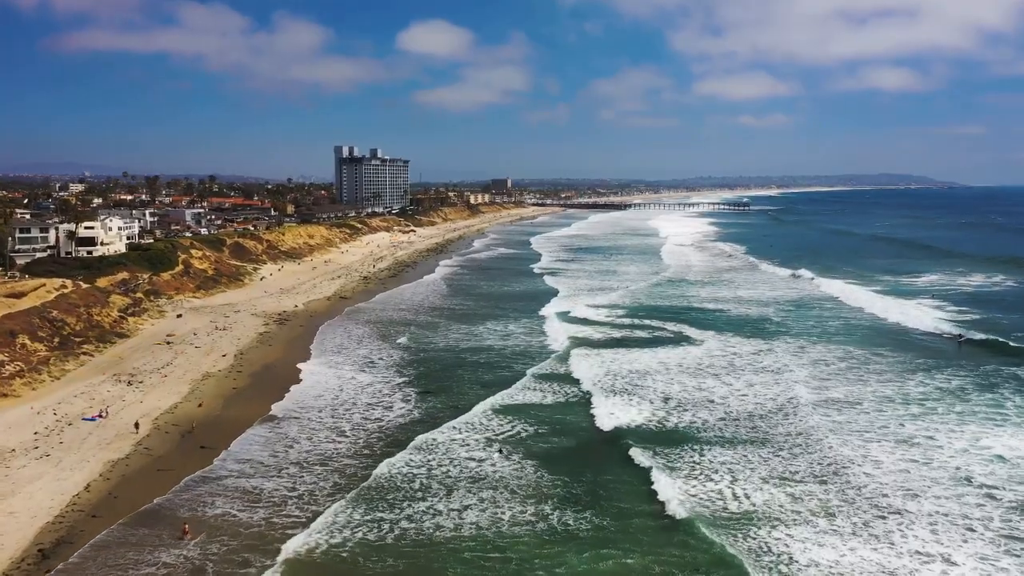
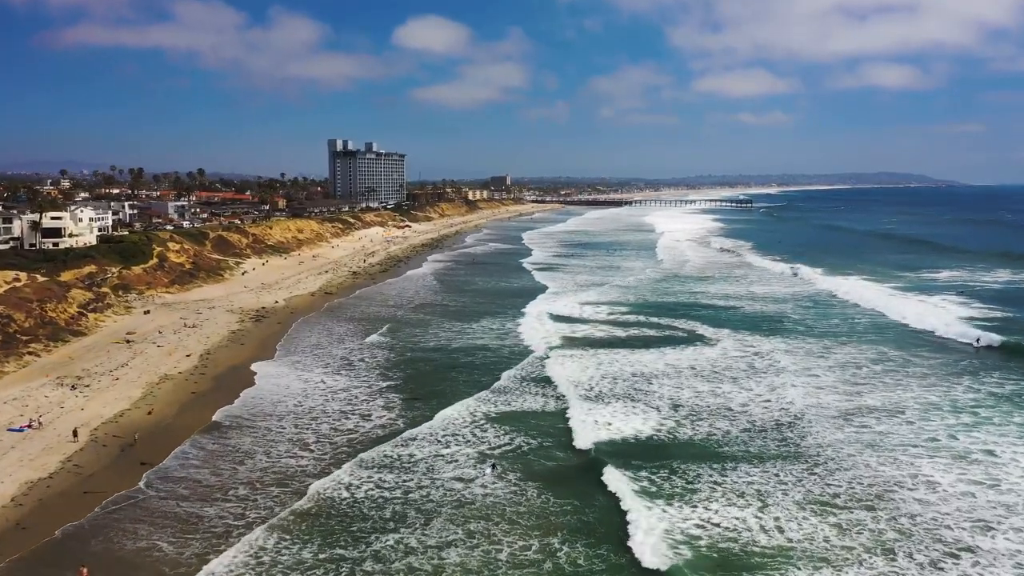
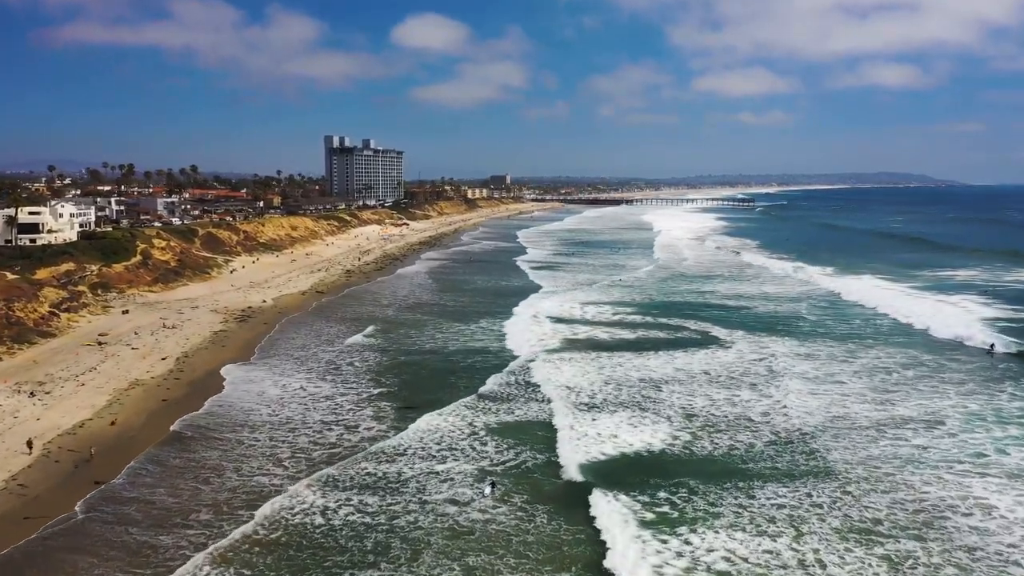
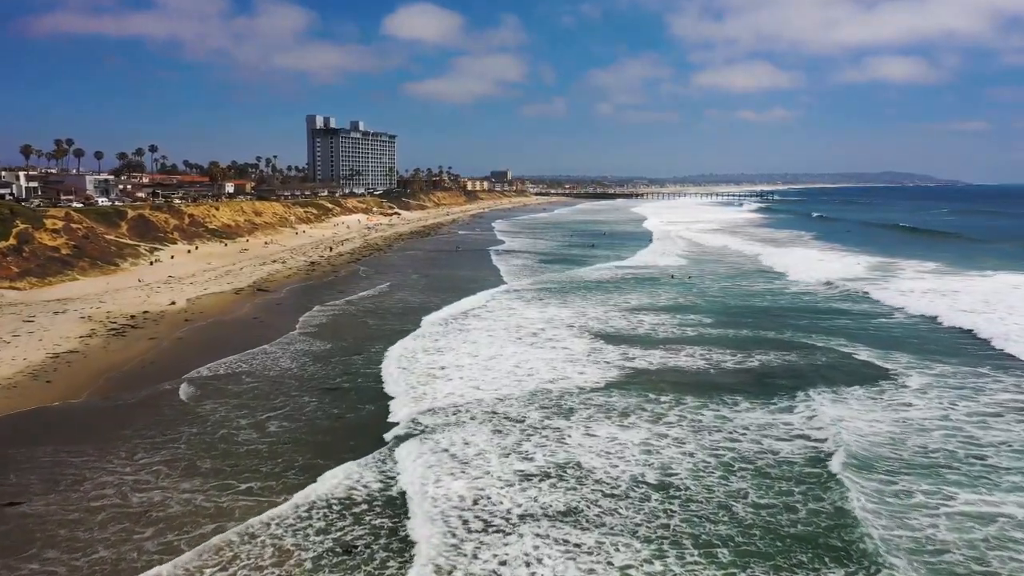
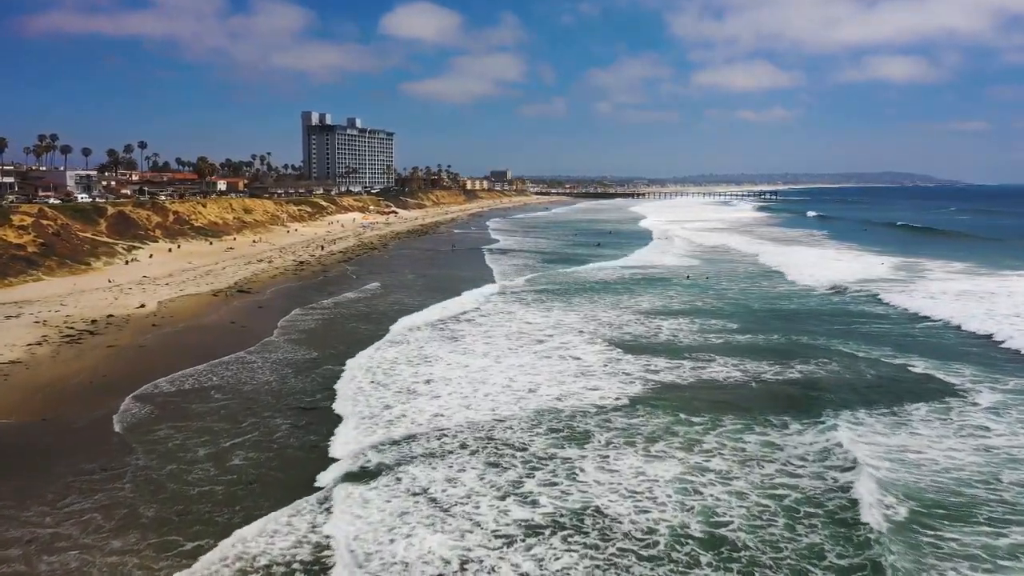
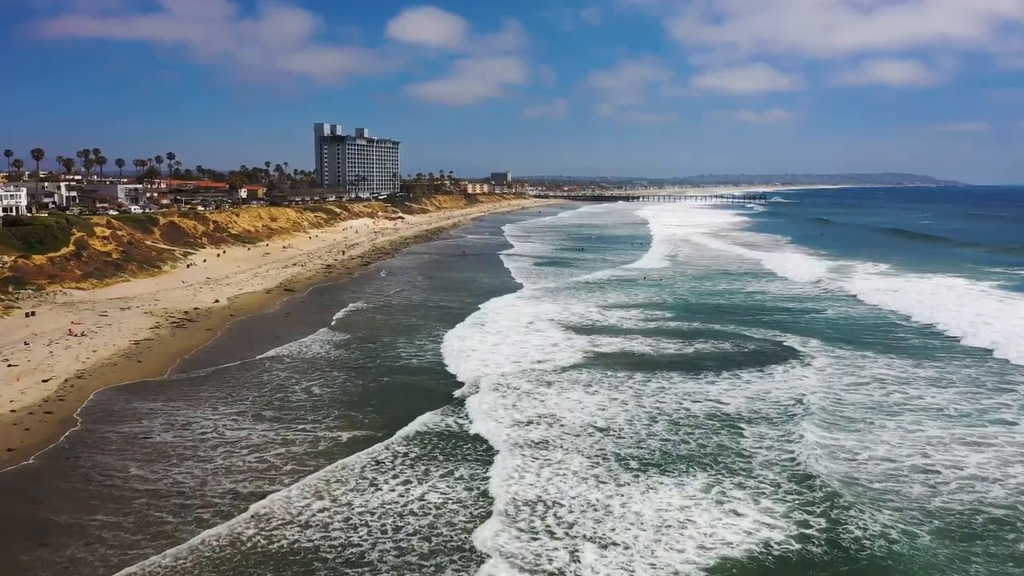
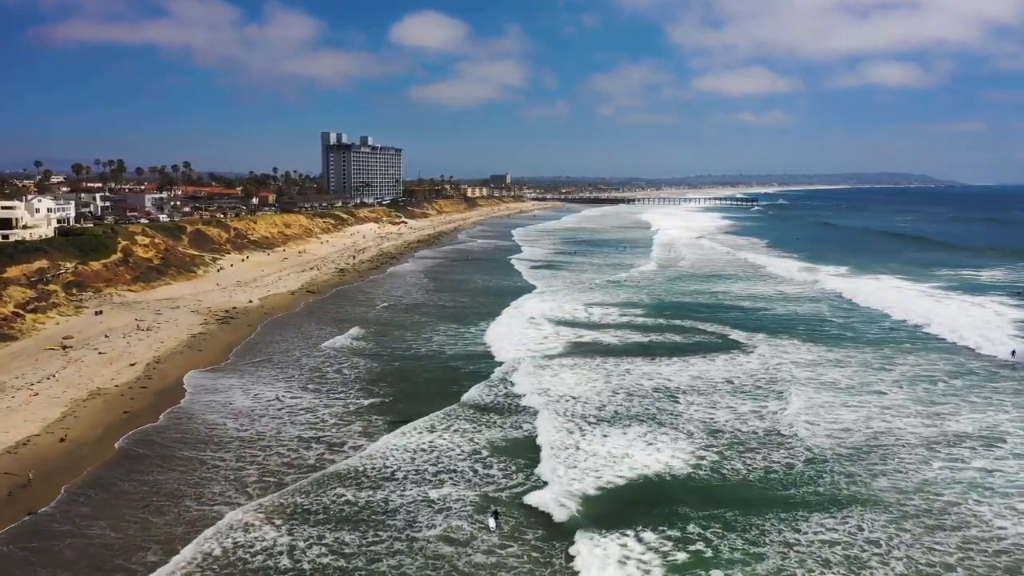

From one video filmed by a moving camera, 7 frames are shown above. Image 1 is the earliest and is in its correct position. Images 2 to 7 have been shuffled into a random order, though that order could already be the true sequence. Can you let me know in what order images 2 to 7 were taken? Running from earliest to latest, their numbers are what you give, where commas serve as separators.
2, 3, 7, 6, 4, 5
